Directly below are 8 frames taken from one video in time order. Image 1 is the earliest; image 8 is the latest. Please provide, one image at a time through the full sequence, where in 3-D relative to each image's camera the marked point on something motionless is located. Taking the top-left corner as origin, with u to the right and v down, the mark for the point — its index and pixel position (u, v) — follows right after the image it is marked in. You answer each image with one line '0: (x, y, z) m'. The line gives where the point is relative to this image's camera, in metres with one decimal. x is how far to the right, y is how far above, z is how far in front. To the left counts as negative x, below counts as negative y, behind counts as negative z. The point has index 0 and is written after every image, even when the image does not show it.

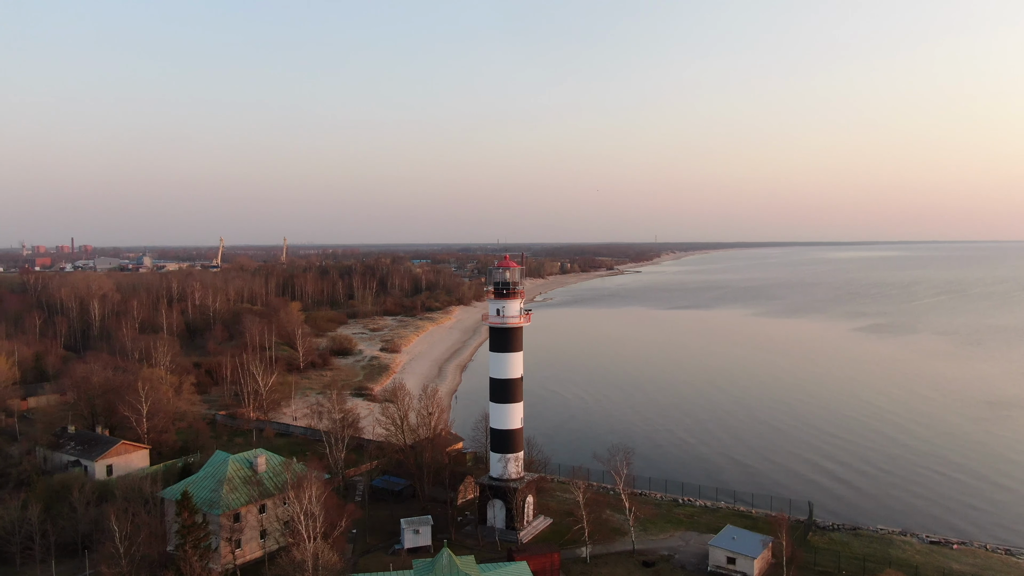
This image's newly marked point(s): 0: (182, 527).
0: (-8.2, -5.9, +16.6) m
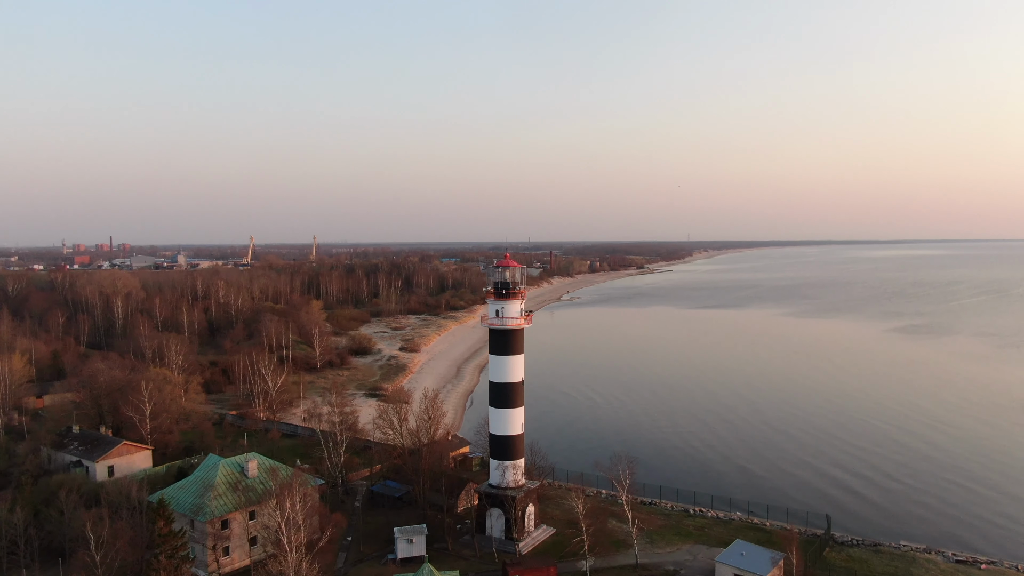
0: (-8.5, -5.9, +16.0) m
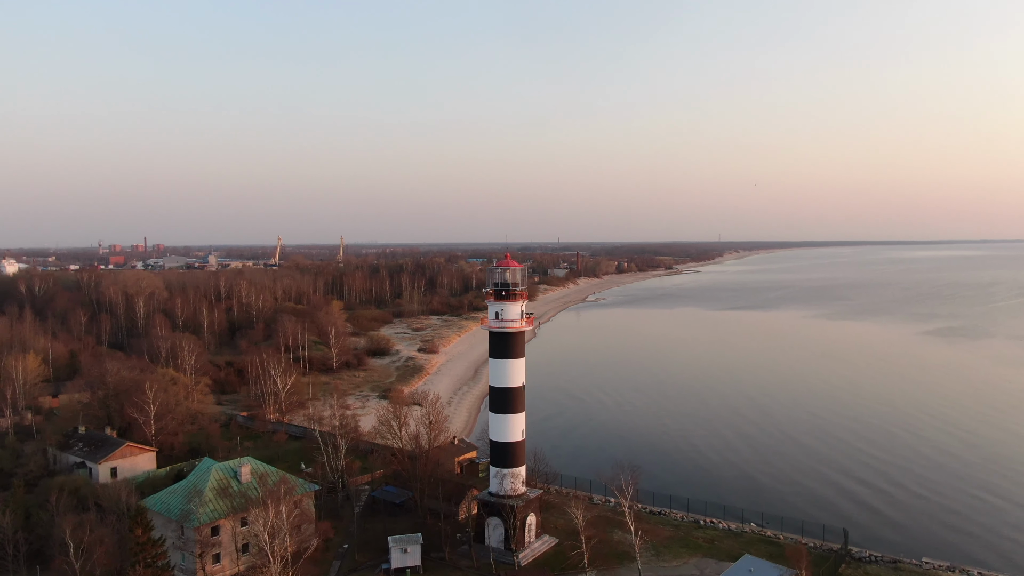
0: (-8.7, -5.9, +15.5) m
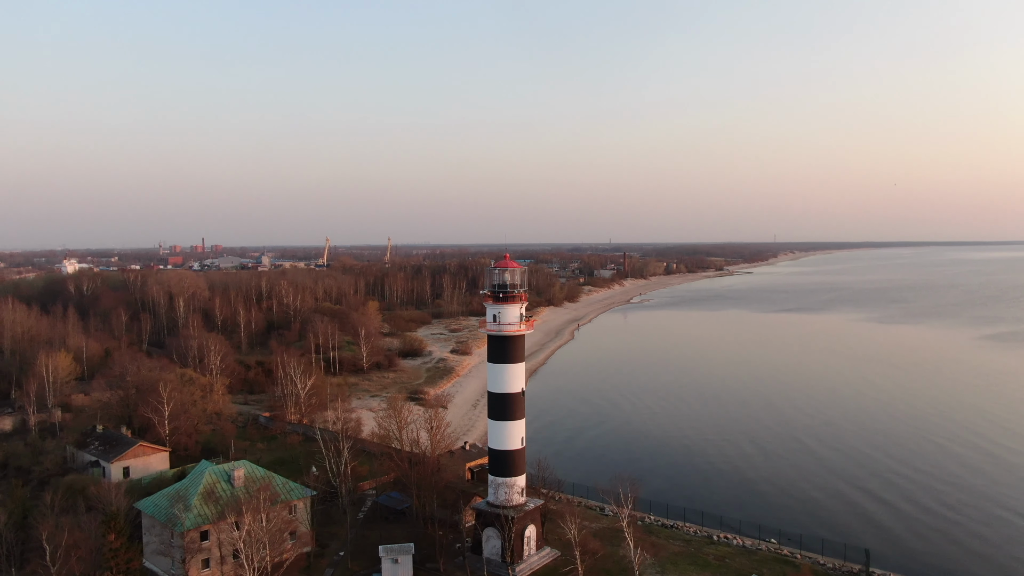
0: (-9.2, -6.0, +15.1) m
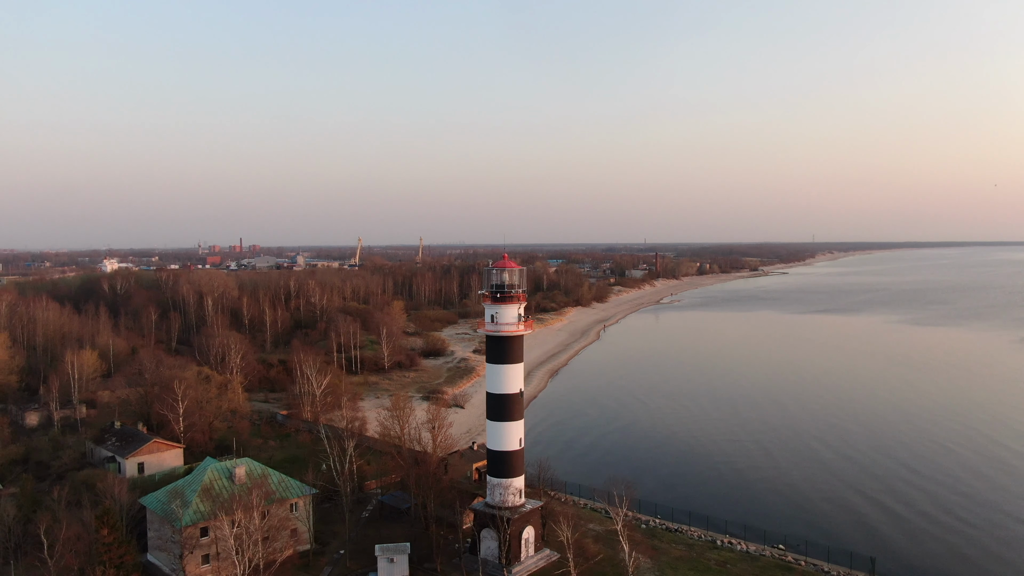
0: (-9.5, -6.0, +15.4) m
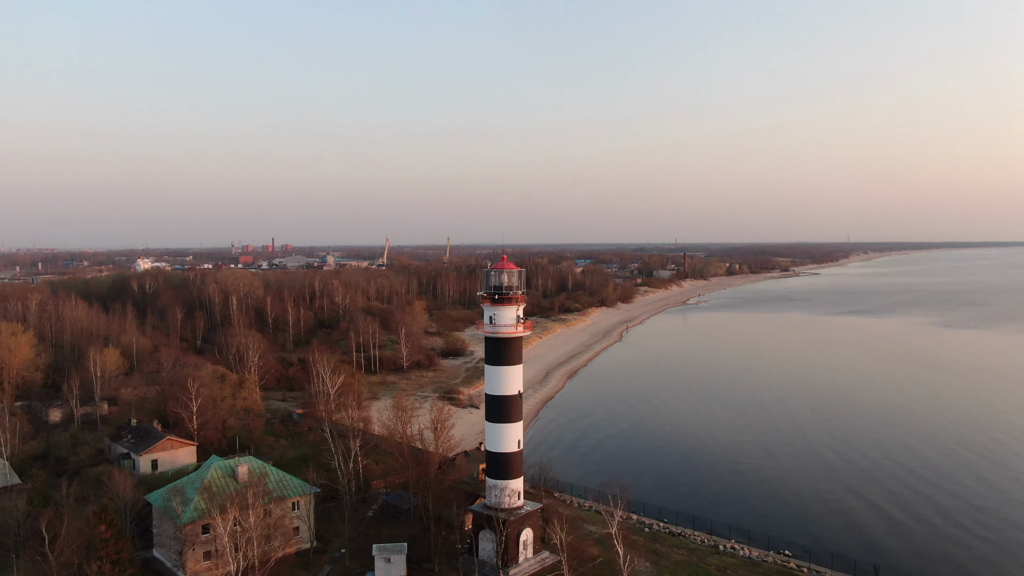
0: (-9.8, -6.0, +15.8) m
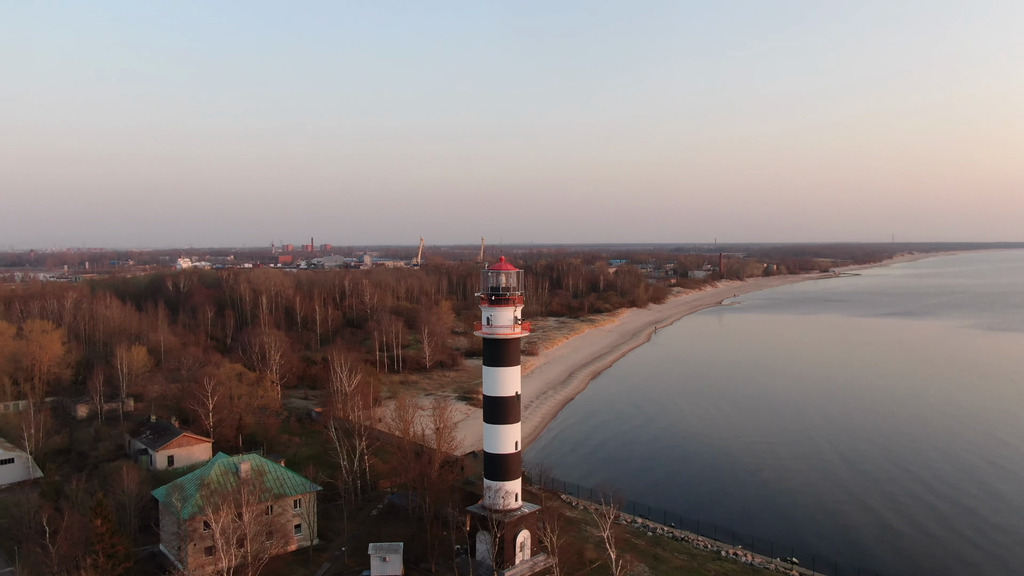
0: (-10.1, -6.0, +16.2) m
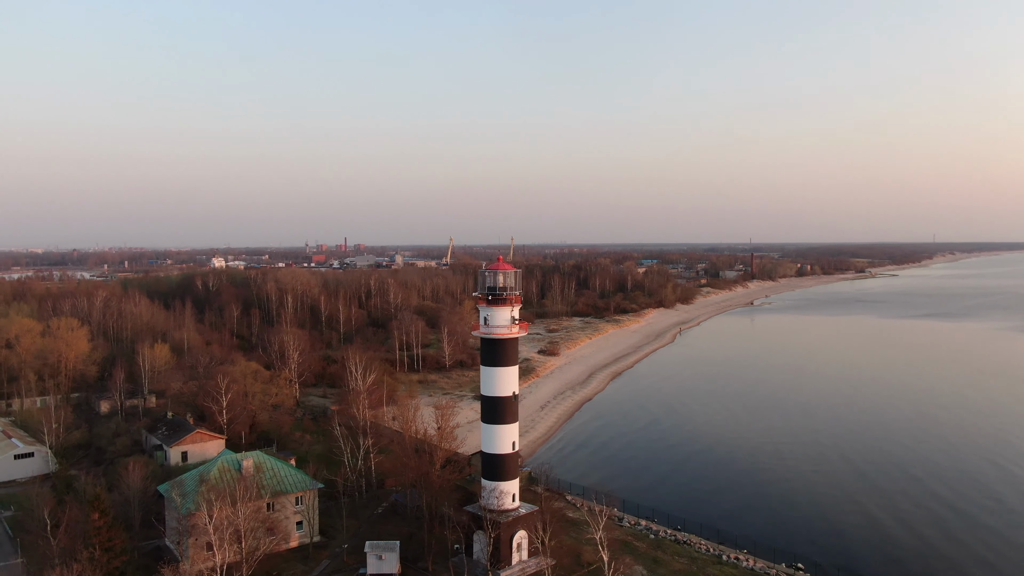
0: (-10.4, -6.0, +16.6) m
